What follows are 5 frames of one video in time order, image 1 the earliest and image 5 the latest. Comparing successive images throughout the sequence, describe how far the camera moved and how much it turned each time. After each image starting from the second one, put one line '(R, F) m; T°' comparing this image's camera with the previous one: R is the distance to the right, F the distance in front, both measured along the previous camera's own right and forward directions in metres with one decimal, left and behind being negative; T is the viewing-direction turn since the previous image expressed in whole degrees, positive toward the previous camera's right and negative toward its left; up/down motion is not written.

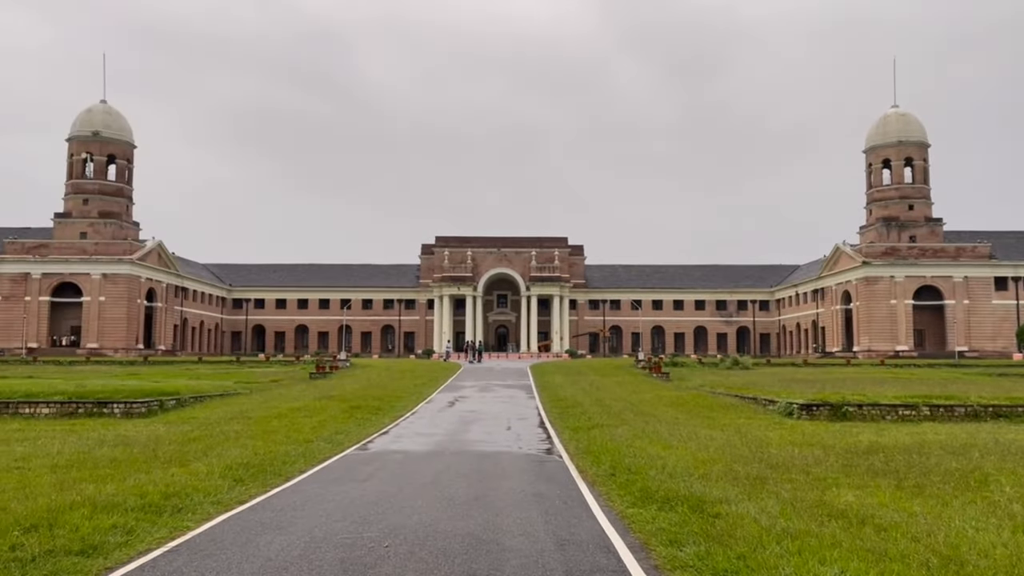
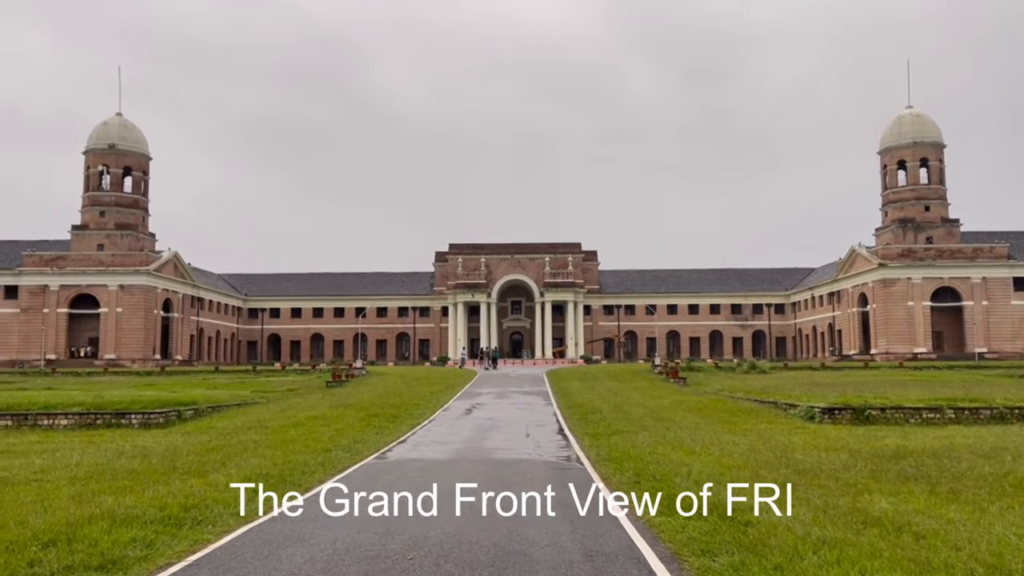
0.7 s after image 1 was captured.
(-0.1, +0.2) m; -1°
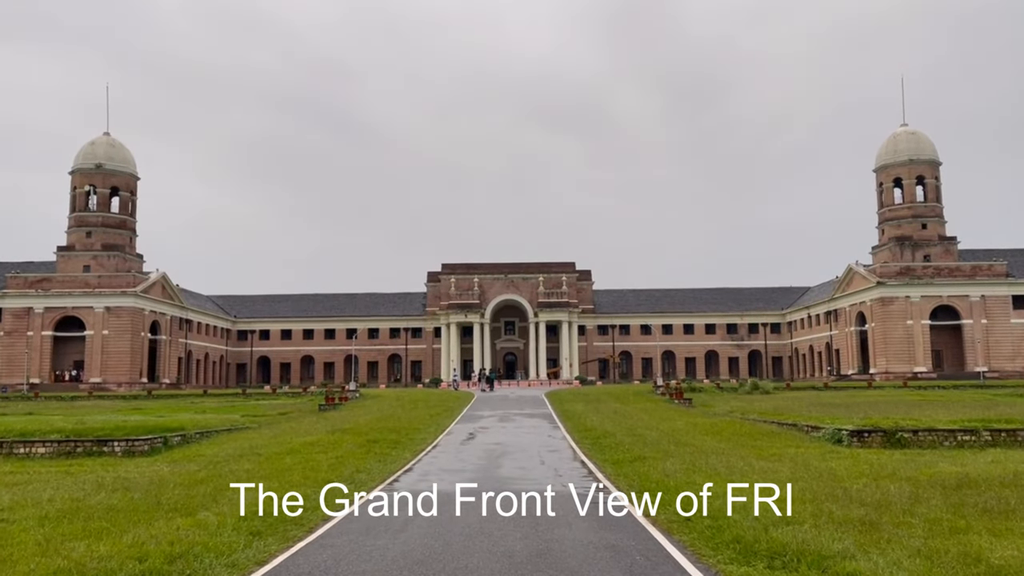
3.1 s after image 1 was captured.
(-0.5, +1.4) m; +1°
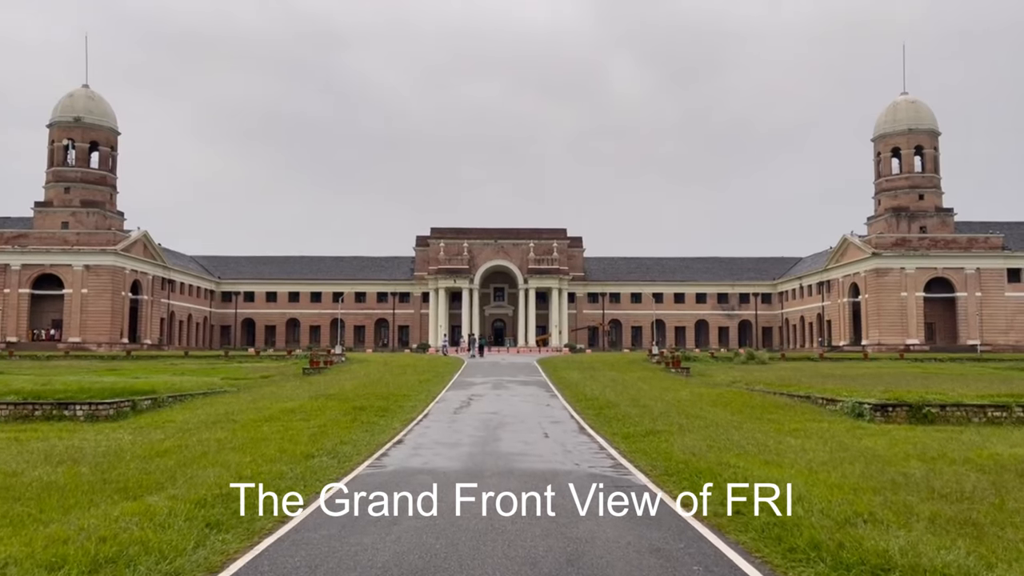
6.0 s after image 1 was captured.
(-0.3, +1.9) m; +1°
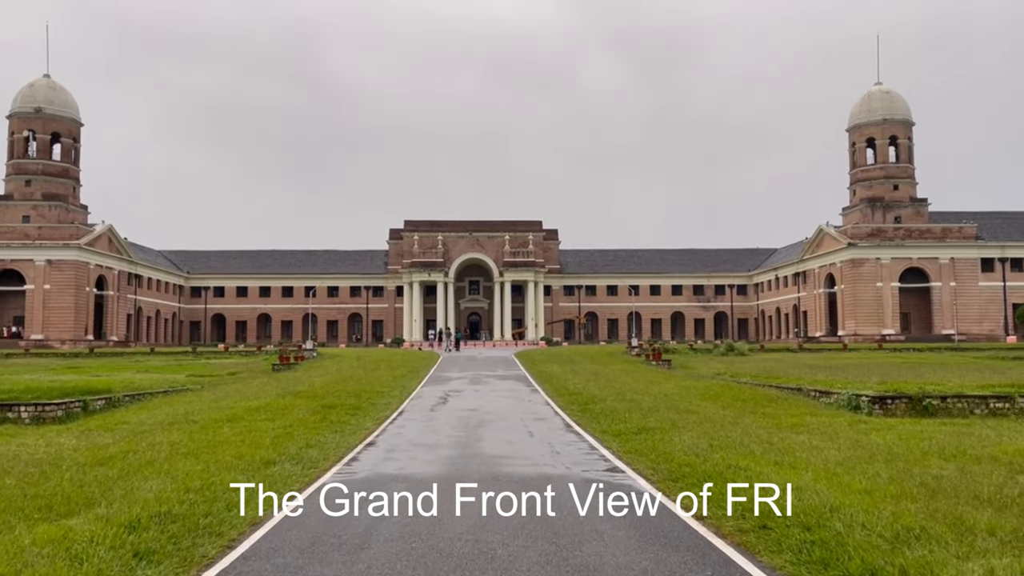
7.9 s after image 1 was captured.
(-0.1, +1.3) m; +2°
